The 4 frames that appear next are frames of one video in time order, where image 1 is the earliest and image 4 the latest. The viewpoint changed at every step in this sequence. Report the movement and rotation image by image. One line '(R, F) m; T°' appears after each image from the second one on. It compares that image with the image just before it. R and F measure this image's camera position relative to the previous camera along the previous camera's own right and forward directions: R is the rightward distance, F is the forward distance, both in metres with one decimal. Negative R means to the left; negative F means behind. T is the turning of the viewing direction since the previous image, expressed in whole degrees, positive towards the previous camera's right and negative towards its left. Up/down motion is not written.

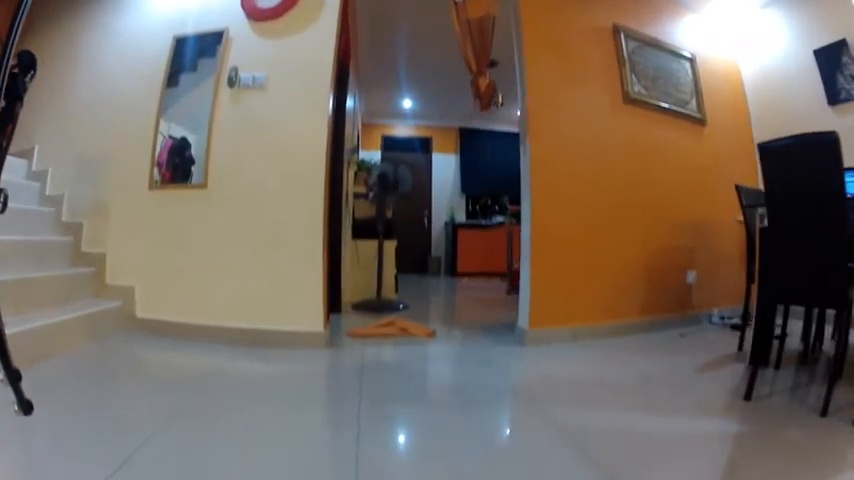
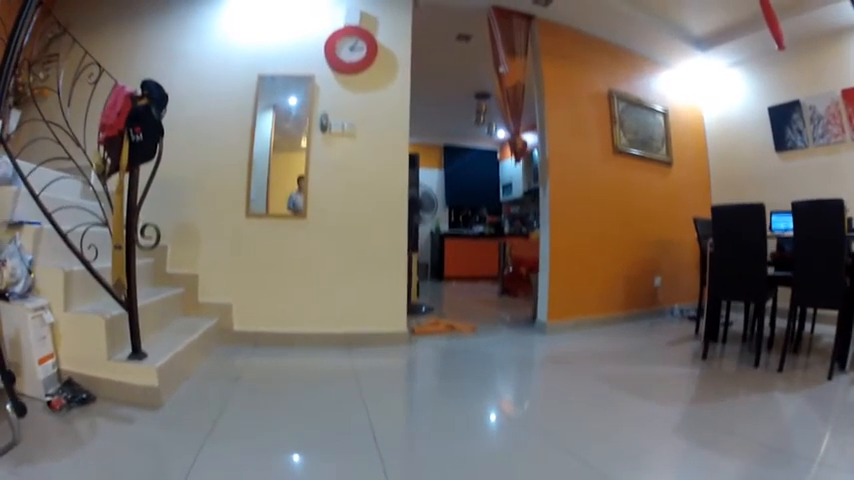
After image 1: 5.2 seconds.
(-0.8, -0.5) m; +9°
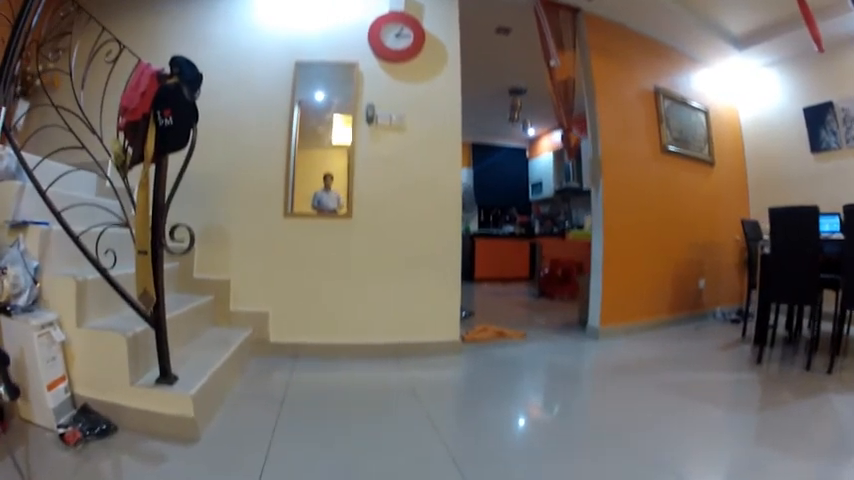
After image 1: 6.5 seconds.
(-0.5, +0.2) m; +3°
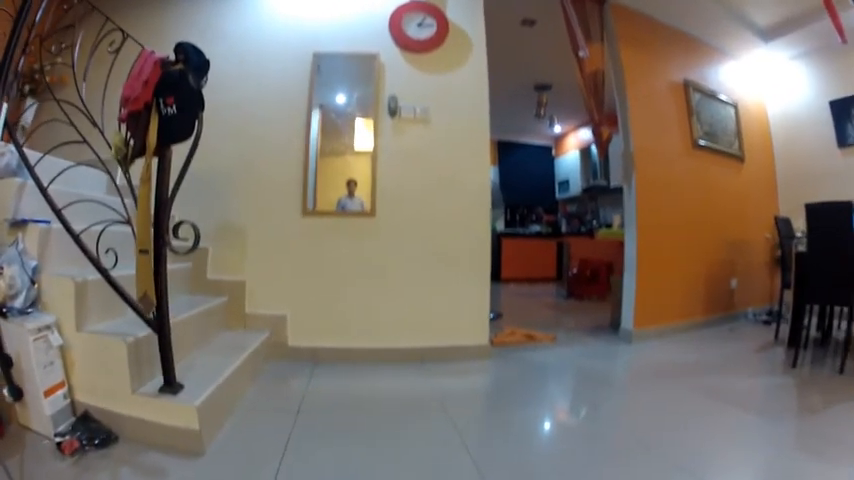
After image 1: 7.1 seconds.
(-0.2, +0.1) m; +1°
